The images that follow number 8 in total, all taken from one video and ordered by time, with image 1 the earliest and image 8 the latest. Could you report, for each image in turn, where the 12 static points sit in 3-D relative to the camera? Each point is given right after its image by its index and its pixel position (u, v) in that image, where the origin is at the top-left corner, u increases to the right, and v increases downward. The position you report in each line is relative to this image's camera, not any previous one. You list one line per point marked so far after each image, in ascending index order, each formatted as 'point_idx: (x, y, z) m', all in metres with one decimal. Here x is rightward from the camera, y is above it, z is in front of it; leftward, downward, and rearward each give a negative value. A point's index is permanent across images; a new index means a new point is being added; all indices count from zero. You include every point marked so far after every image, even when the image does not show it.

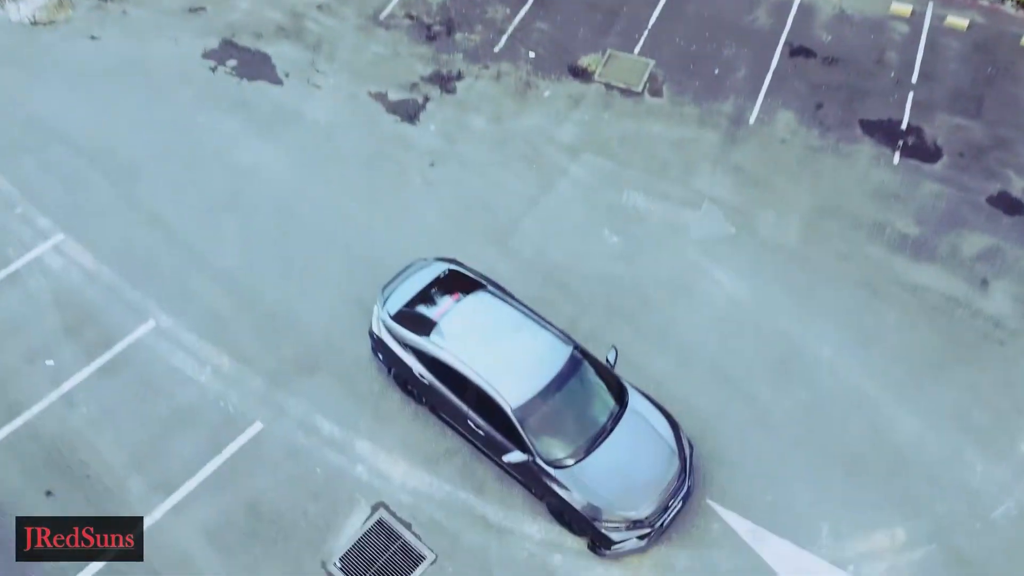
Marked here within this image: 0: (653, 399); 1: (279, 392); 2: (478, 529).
0: (+1.7, -1.3, +9.6) m
1: (-3.0, -1.3, +10.4) m
2: (-0.4, -2.8, +9.3) m
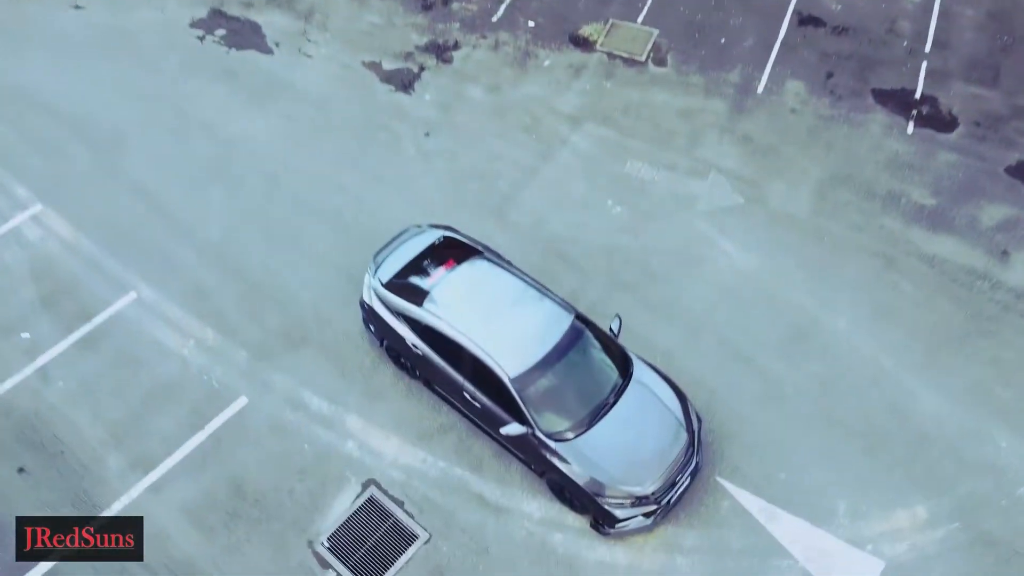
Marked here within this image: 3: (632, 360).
0: (+1.7, -0.9, +9.1) m
1: (-3.0, -0.9, +9.9) m
2: (-0.4, -2.4, +8.8) m
3: (+1.3, -0.8, +9.0) m
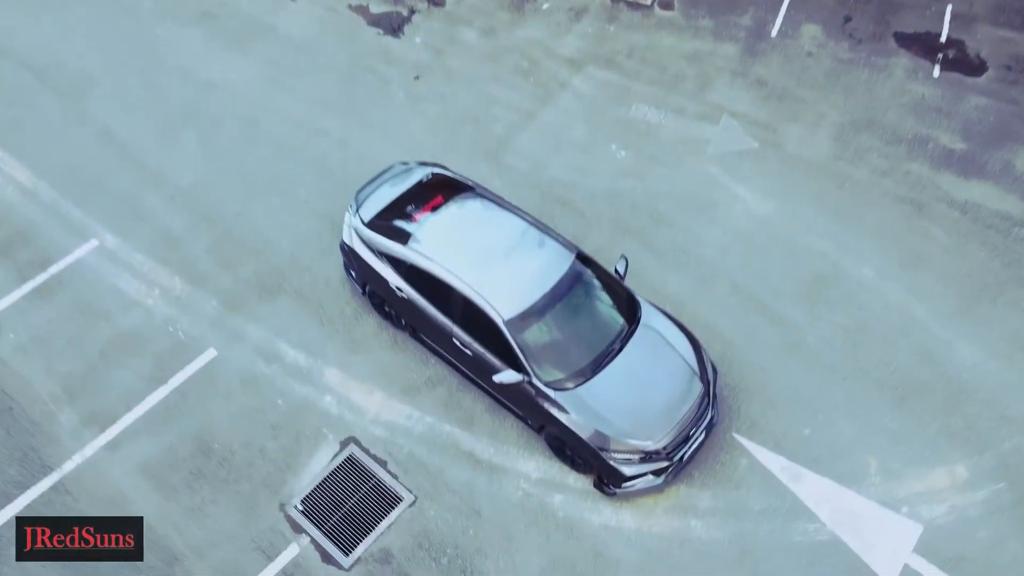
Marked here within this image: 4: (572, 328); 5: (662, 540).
0: (+1.6, -0.3, +8.2) m
1: (-3.0, -0.3, +9.0) m
2: (-0.5, -1.7, +7.9) m
3: (+1.3, -0.2, +8.1) m
4: (+0.6, -0.4, +7.7) m
5: (+1.4, -2.3, +7.4) m
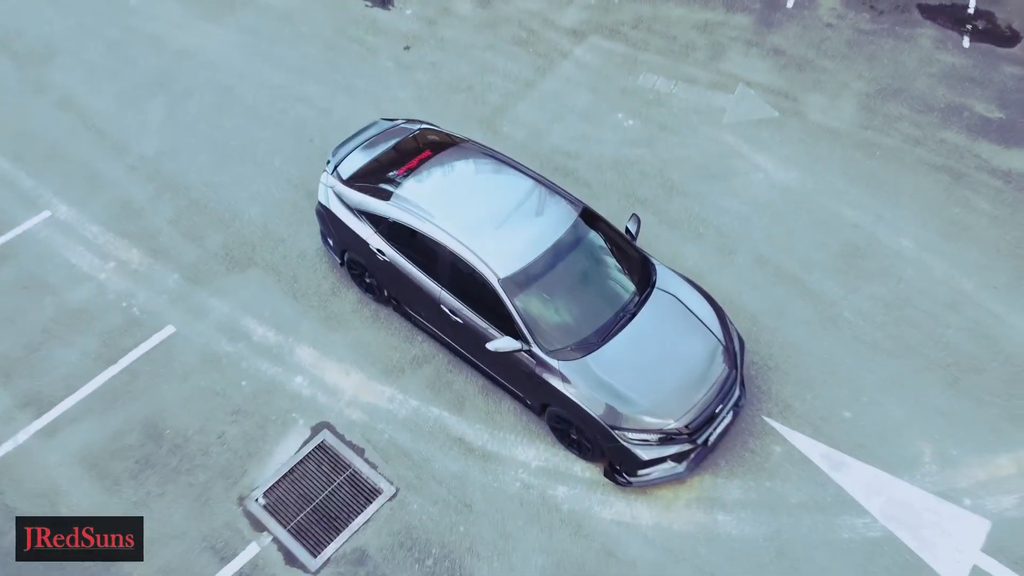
0: (+1.6, +0.1, +7.2) m
1: (-3.1, 0.0, +8.0) m
2: (-0.5, -1.4, +6.8) m
3: (+1.3, +0.2, +7.1) m
4: (+0.5, 0.0, +6.7) m
5: (+1.4, -1.9, +6.3) m
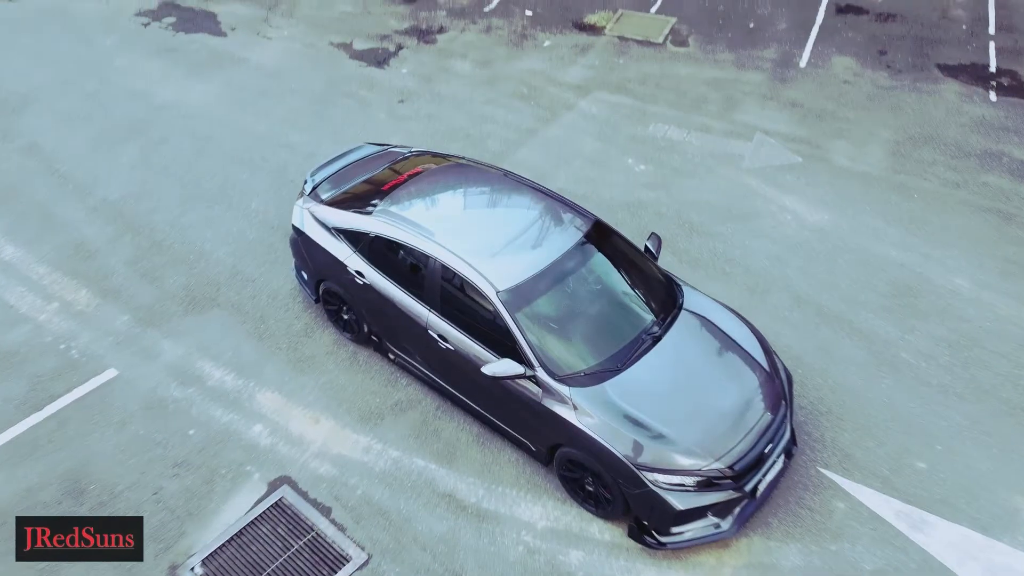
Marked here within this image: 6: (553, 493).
0: (+1.6, -0.2, +6.2) m
1: (-3.1, -0.4, +6.9) m
2: (-0.5, -1.5, +5.5) m
3: (+1.3, -0.1, +6.1) m
4: (+0.6, -0.1, +5.6) m
5: (+1.4, -2.0, +5.0) m
6: (+0.3, -1.4, +5.6) m
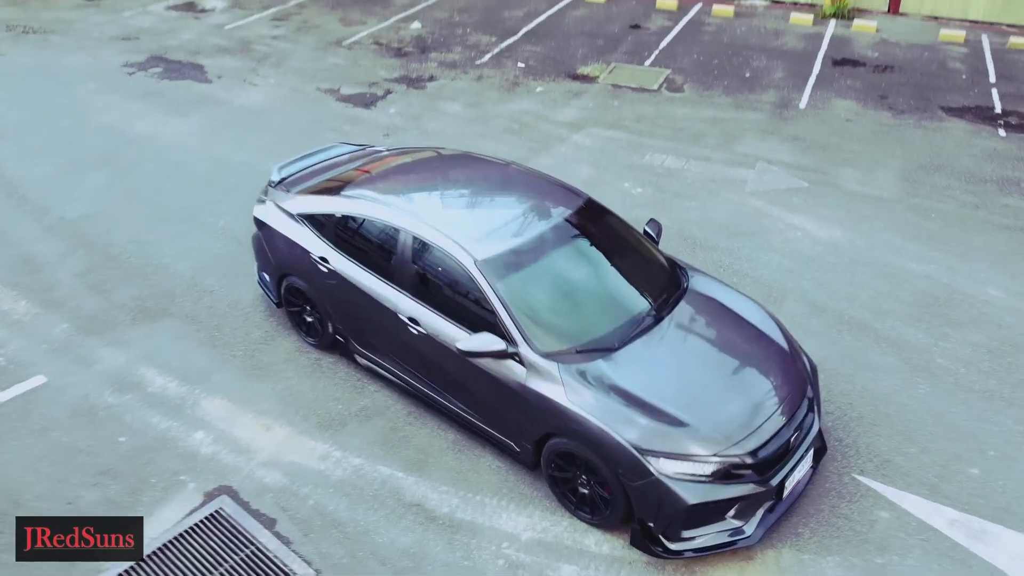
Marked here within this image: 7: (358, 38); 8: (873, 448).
0: (+1.5, -0.1, +5.5) m
1: (-3.2, -0.4, +6.2) m
2: (-0.6, -1.4, +4.6) m
3: (+1.1, 0.0, +5.4) m
4: (+0.4, 0.0, +4.9) m
5: (+1.2, -1.7, +4.0) m
6: (+0.2, -1.3, +4.8) m
7: (-2.5, +4.1, +13.2) m
8: (+2.2, -1.0, +5.0) m
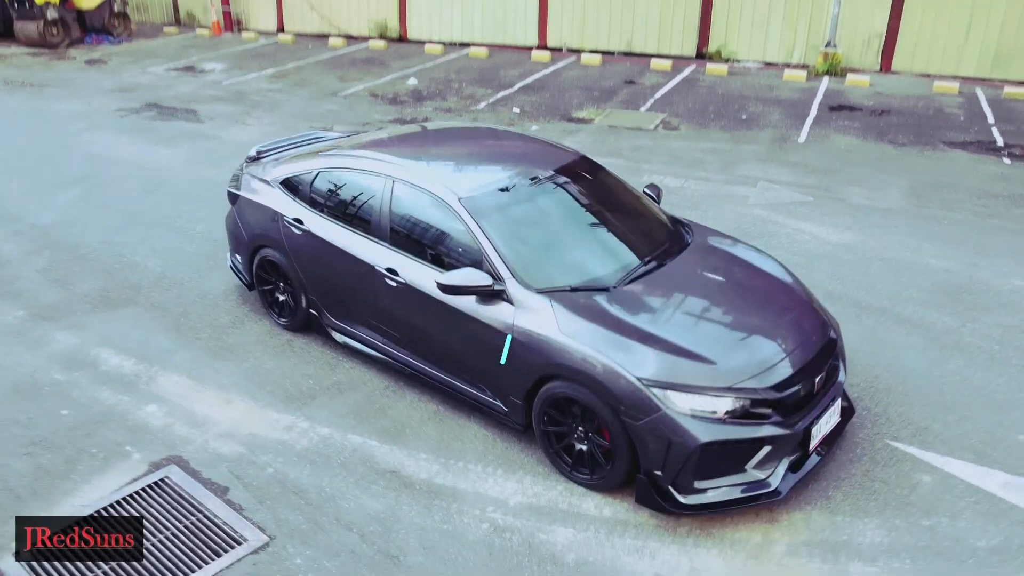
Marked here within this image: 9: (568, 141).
0: (+1.4, +0.1, +5.0) m
1: (-3.2, -0.3, +5.7) m
2: (-0.7, -1.0, +4.0) m
3: (+1.1, +0.3, +5.0) m
4: (+0.4, +0.3, +4.5) m
5: (+1.2, -1.3, +3.4) m
6: (+0.1, -0.9, +4.2) m
7: (-2.6, +3.2, +13.2) m
8: (+2.2, -0.7, +4.5) m
9: (+0.7, +1.9, +10.3) m
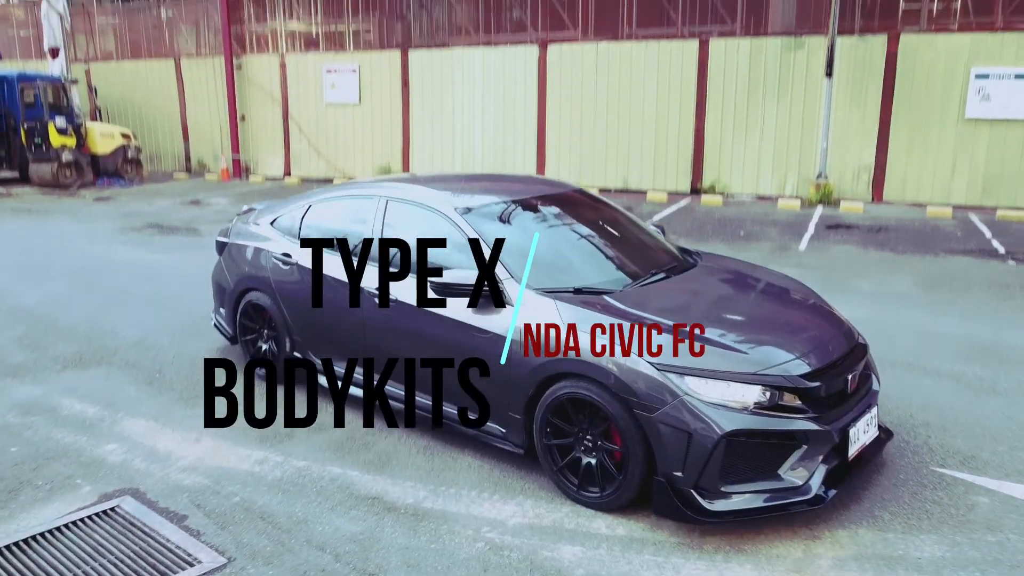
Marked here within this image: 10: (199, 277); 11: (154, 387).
0: (+1.4, -0.1, +4.7) m
1: (-3.3, -0.6, +5.3) m
2: (-0.7, -1.0, +3.5) m
3: (+1.1, +0.1, +4.7) m
4: (+0.4, +0.2, +4.3) m
5: (+1.2, -1.1, +2.8) m
6: (+0.1, -0.9, +3.7) m
7: (-2.6, +1.2, +13.4) m
8: (+2.2, -0.8, +4.0) m
9: (+0.7, +0.5, +10.3) m
10: (-3.1, +0.1, +8.1) m
11: (-2.2, -0.6, +5.1) m
